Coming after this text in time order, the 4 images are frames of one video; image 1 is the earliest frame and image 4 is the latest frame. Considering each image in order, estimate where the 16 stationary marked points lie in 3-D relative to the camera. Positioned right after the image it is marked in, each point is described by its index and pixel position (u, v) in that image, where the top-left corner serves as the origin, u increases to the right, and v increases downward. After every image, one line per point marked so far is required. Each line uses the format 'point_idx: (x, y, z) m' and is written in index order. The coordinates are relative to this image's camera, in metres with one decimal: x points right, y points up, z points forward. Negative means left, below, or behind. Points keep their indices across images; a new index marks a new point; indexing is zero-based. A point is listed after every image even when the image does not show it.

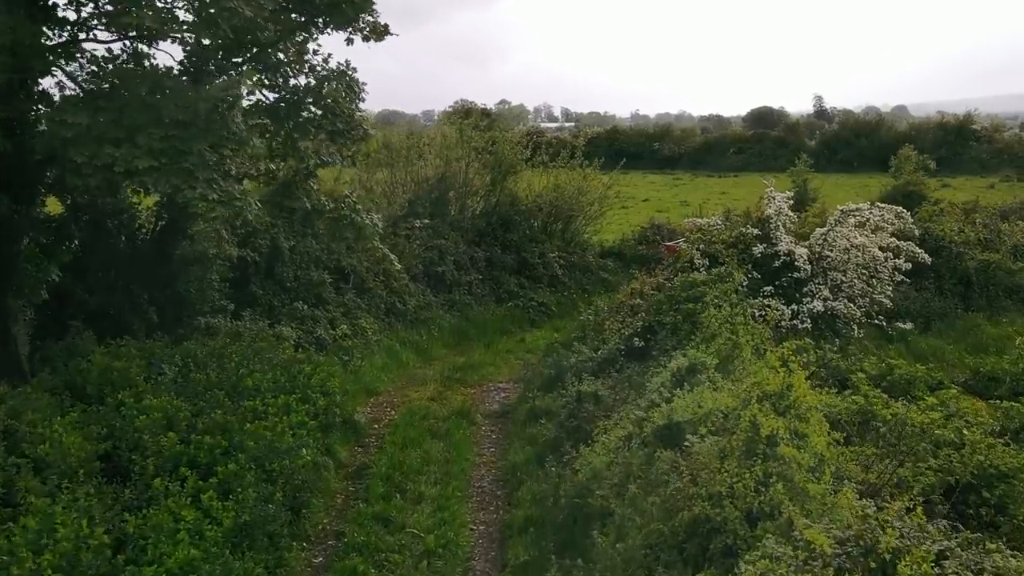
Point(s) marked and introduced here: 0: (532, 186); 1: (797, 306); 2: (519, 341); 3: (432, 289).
0: (+0.3, +1.5, +16.7) m
1: (+2.7, -0.2, +10.8) m
2: (+0.1, -0.6, +14.1) m
3: (-1.0, 0.0, +14.6) m
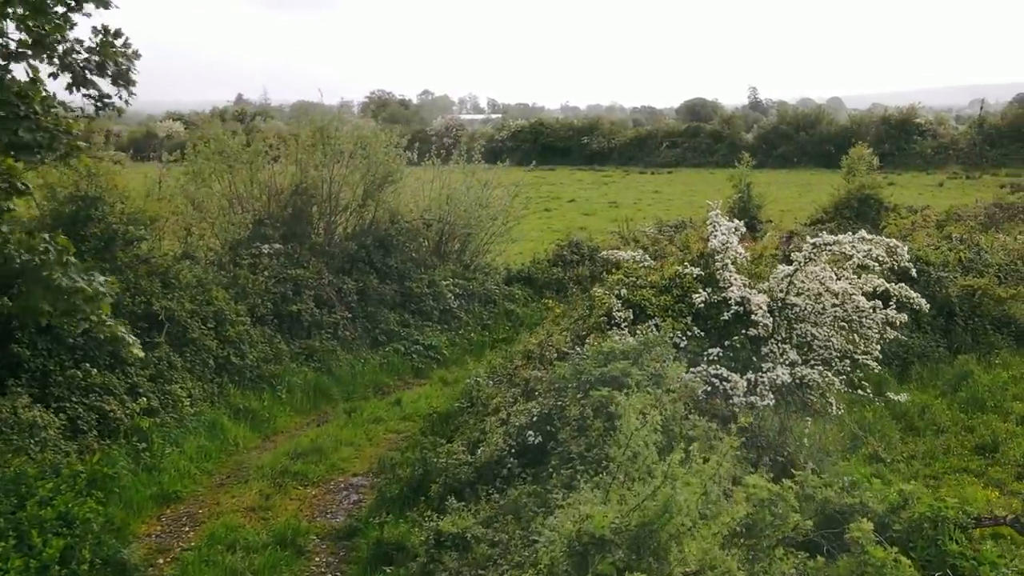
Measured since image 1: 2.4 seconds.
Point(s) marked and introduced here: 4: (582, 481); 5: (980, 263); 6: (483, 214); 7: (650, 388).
0: (-1.1, +1.0, +13.6) m
1: (+1.6, -0.6, +7.8) m
2: (-1.1, -1.1, +10.9) m
3: (-2.3, -0.5, +11.3) m
4: (+0.4, -1.0, +6.1) m
5: (+5.6, +0.3, +13.7) m
6: (-0.4, +0.9, +13.9) m
7: (+0.8, -0.6, +6.8) m
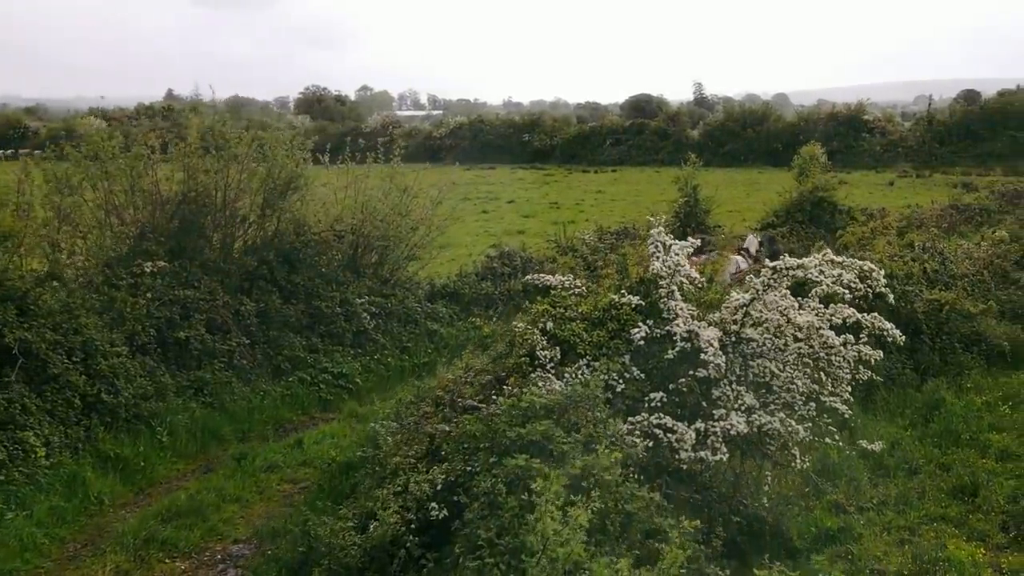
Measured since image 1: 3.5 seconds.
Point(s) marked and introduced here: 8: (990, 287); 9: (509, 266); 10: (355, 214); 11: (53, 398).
0: (-1.9, +0.8, +12.2) m
1: (+1.1, -0.8, +6.5) m
2: (-1.8, -1.3, +9.5) m
3: (-3.0, -0.7, +9.9) m
4: (-0.1, -1.2, +4.8) m
5: (+4.8, +0.1, +12.6) m
6: (-1.2, +0.7, +12.5) m
7: (+0.3, -0.8, +5.5) m
8: (+5.3, 0.0, +12.8) m
9: (0.0, +0.2, +13.2) m
10: (-1.7, +0.8, +12.2) m
11: (-3.5, -0.8, +8.8) m
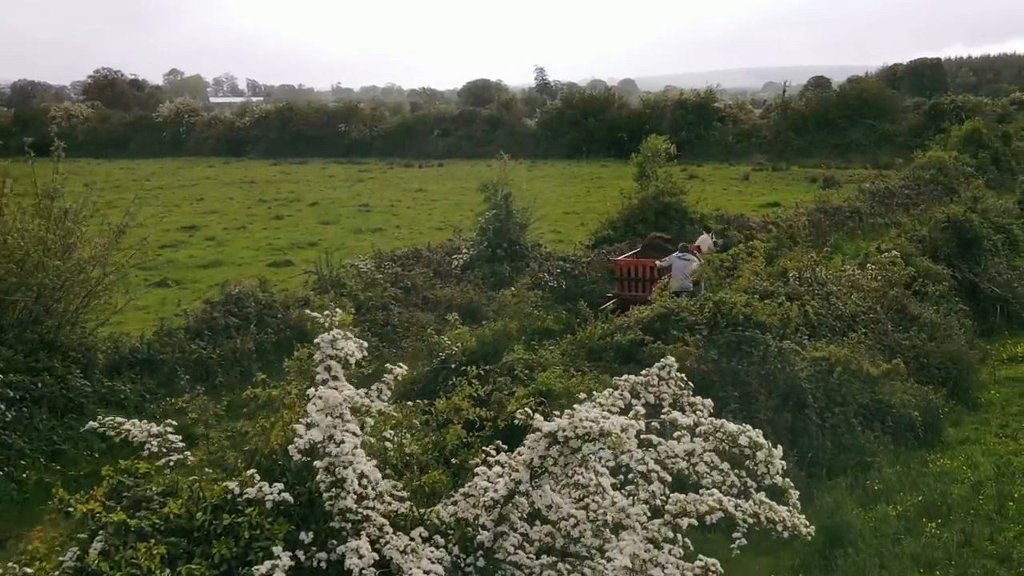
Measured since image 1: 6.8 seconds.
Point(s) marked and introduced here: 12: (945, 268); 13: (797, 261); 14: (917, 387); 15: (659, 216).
0: (-4.0, +0.3, +8.1) m
1: (-0.3, -1.3, +2.9) m
2: (-3.5, -1.8, +5.5) m
3: (-4.7, -1.2, +5.7) m
4: (-1.2, -1.8, +1.0) m
5: (+2.6, -0.2, +9.4) m
6: (-3.3, +0.2, +8.5) m
7: (-0.9, -1.3, +1.8) m
8: (+3.1, -0.4, +9.6) m
9: (-2.2, -0.2, +9.4) m
10: (-3.7, +0.3, +8.2) m
11: (-5.1, -1.4, +4.6) m
12: (+4.4, +0.2, +11.8) m
13: (+2.7, +0.3, +10.9) m
14: (+3.1, -0.8, +8.9) m
15: (+1.8, +0.9, +13.9) m
